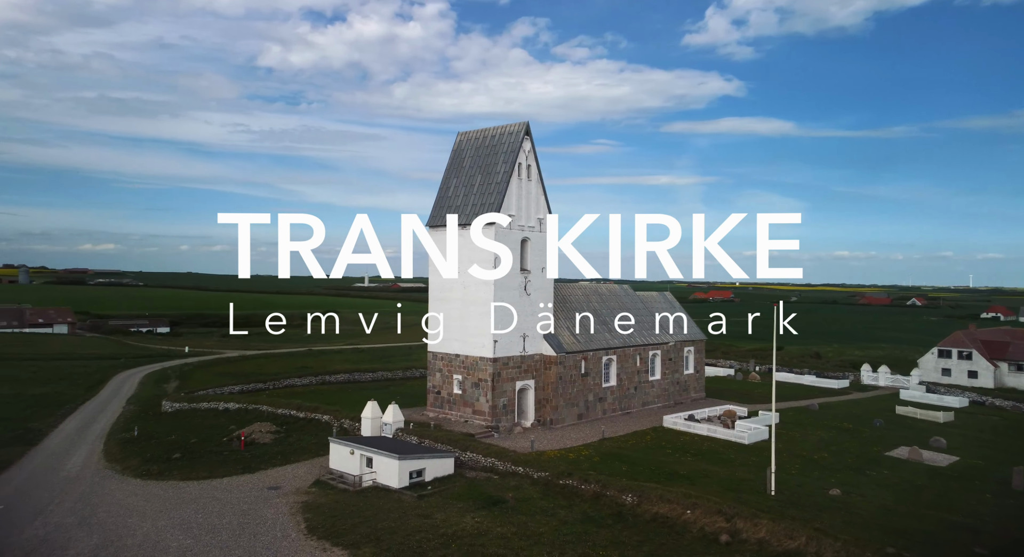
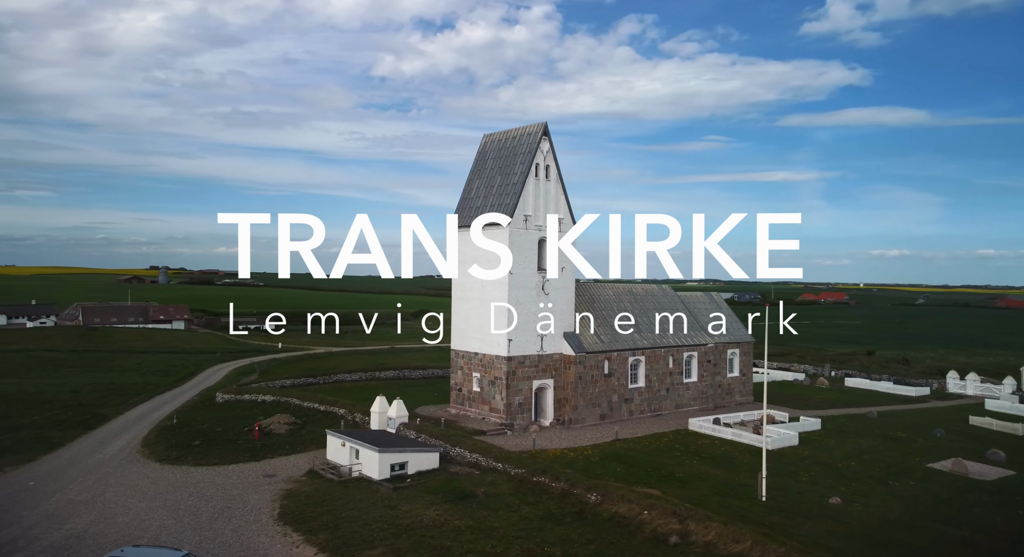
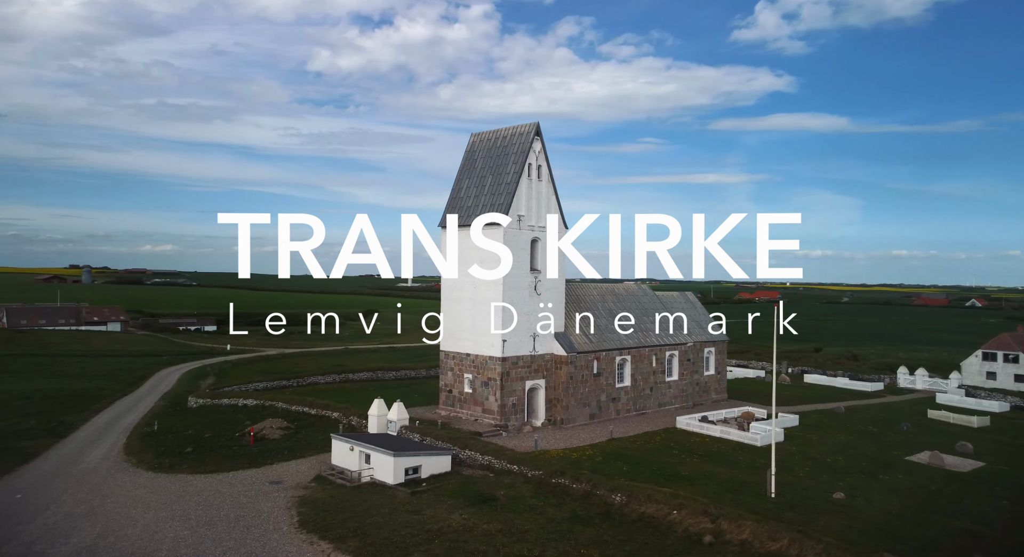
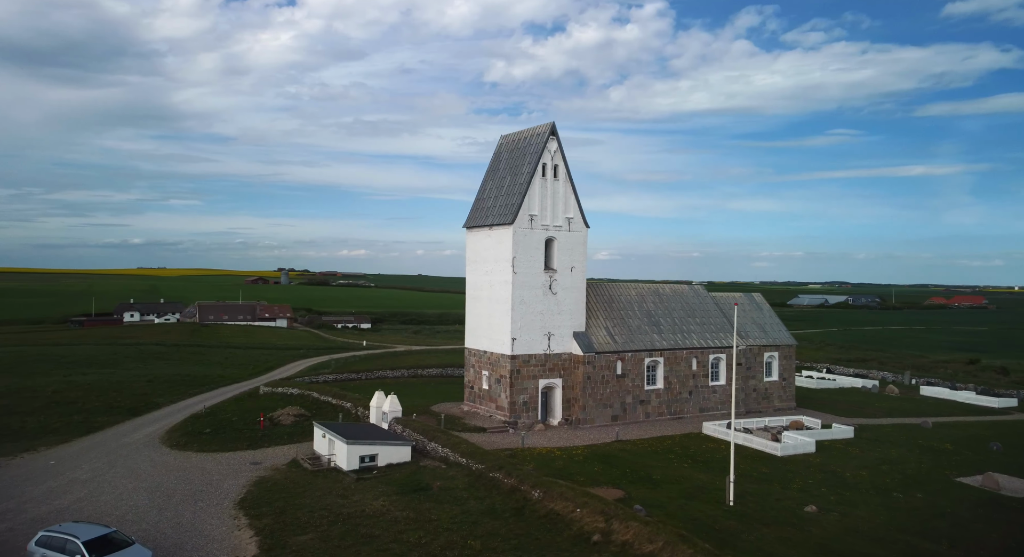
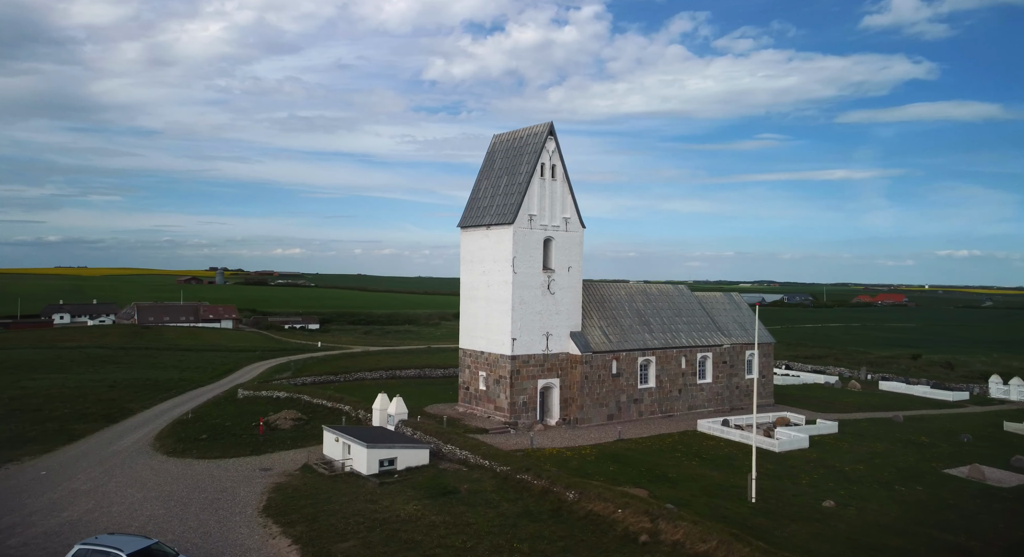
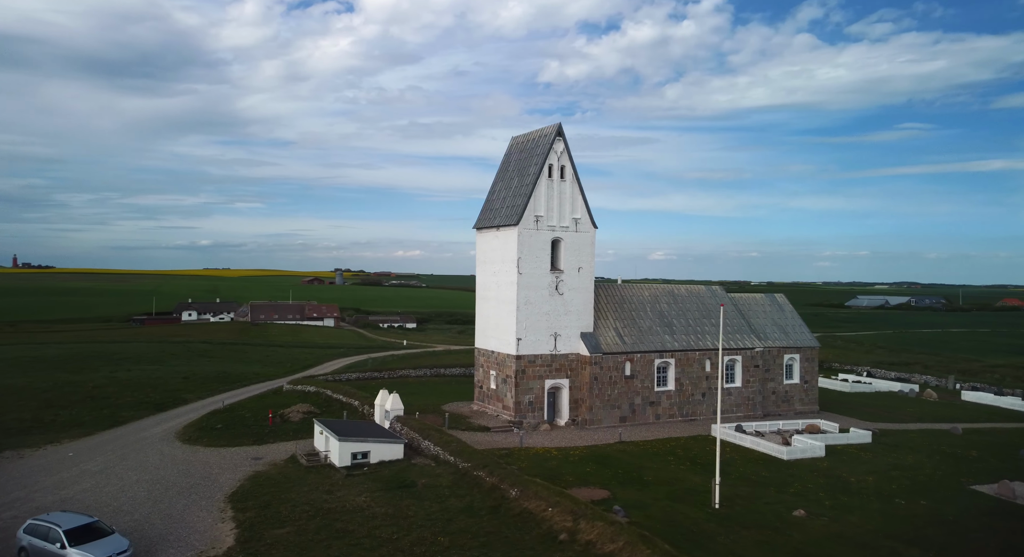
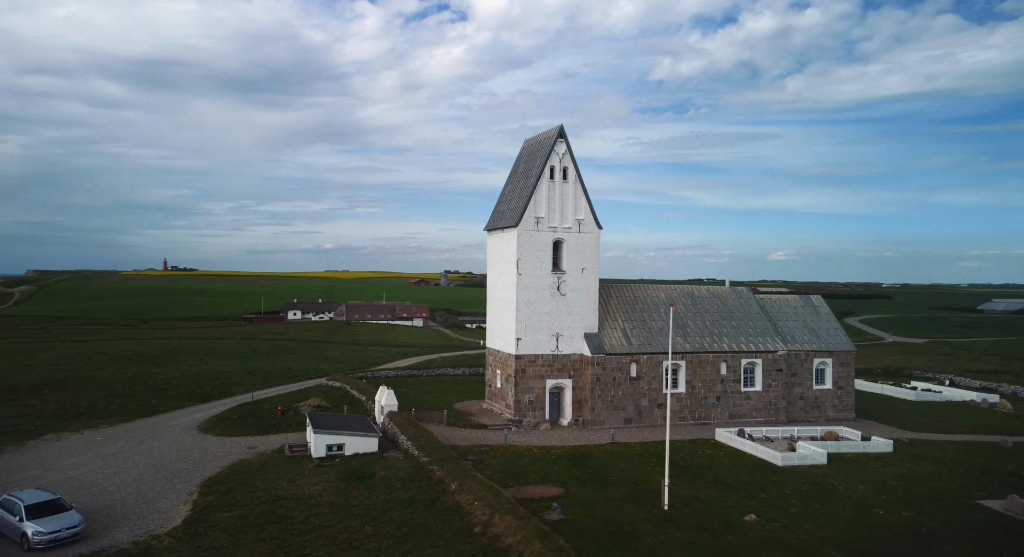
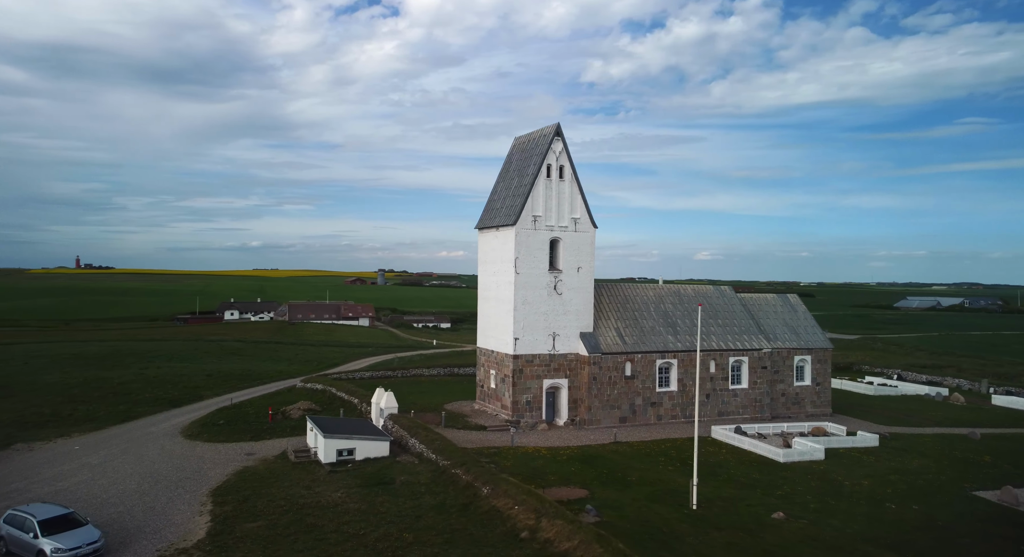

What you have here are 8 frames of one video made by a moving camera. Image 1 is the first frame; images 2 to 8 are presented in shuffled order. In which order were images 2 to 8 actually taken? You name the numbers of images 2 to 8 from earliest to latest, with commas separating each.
3, 2, 5, 4, 6, 8, 7
